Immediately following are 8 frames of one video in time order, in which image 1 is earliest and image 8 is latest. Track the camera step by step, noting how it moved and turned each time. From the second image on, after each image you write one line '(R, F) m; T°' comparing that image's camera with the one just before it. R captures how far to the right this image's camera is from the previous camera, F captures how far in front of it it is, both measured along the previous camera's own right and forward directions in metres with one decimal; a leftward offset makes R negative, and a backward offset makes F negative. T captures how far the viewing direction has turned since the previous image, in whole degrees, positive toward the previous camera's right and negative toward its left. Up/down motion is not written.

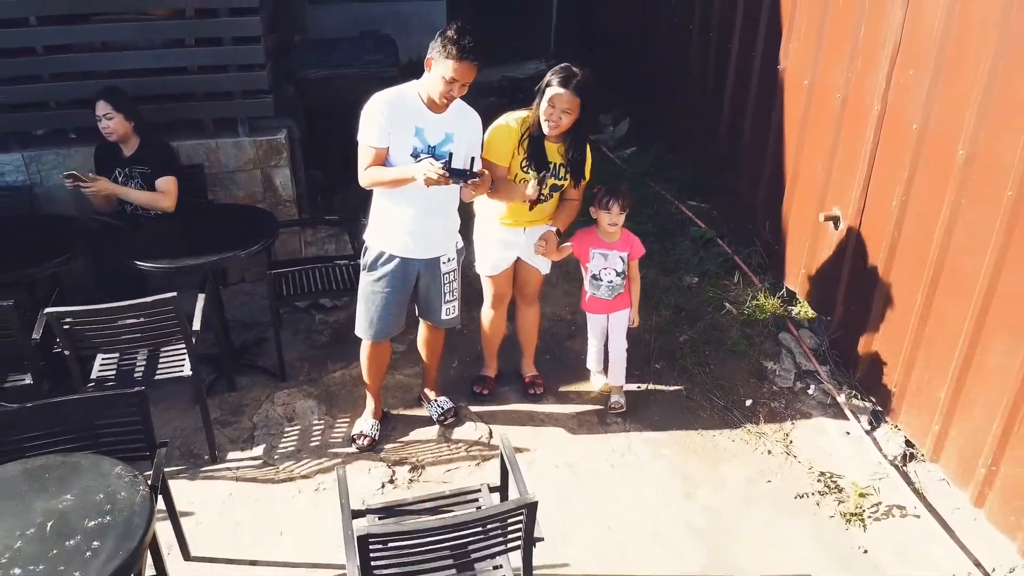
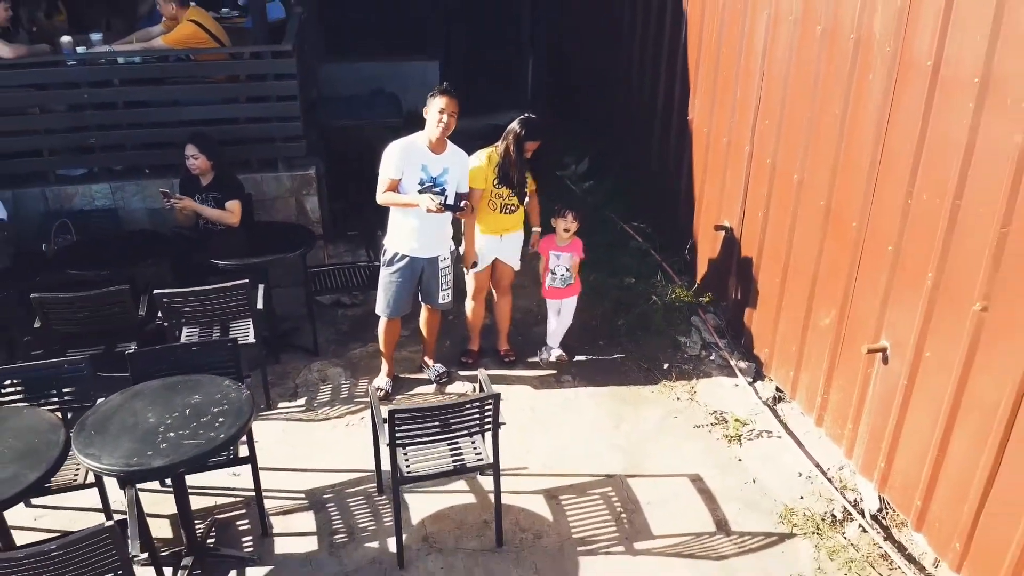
(+0.1, -1.2) m; +1°
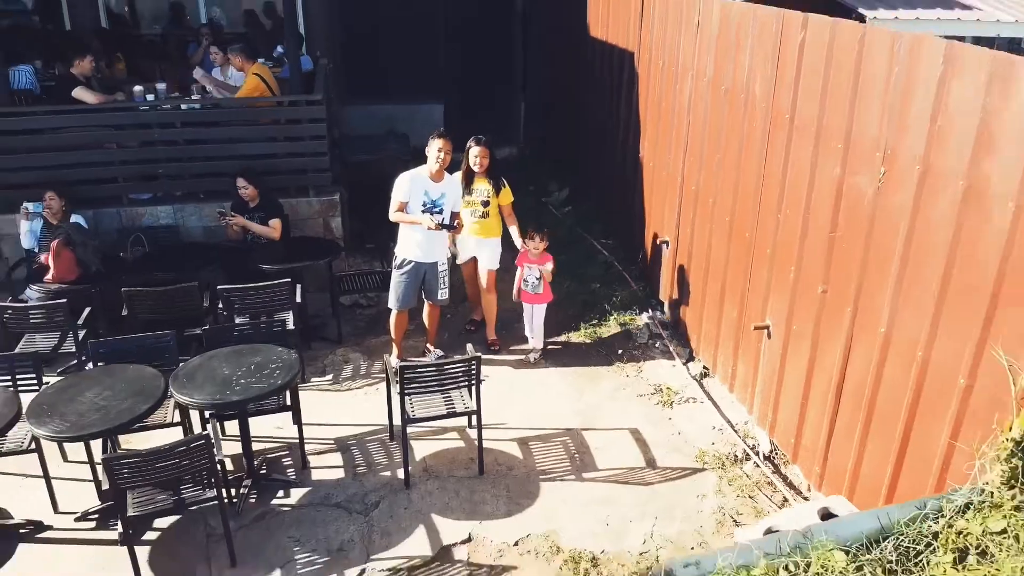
(+0.1, -1.2) m; 0°
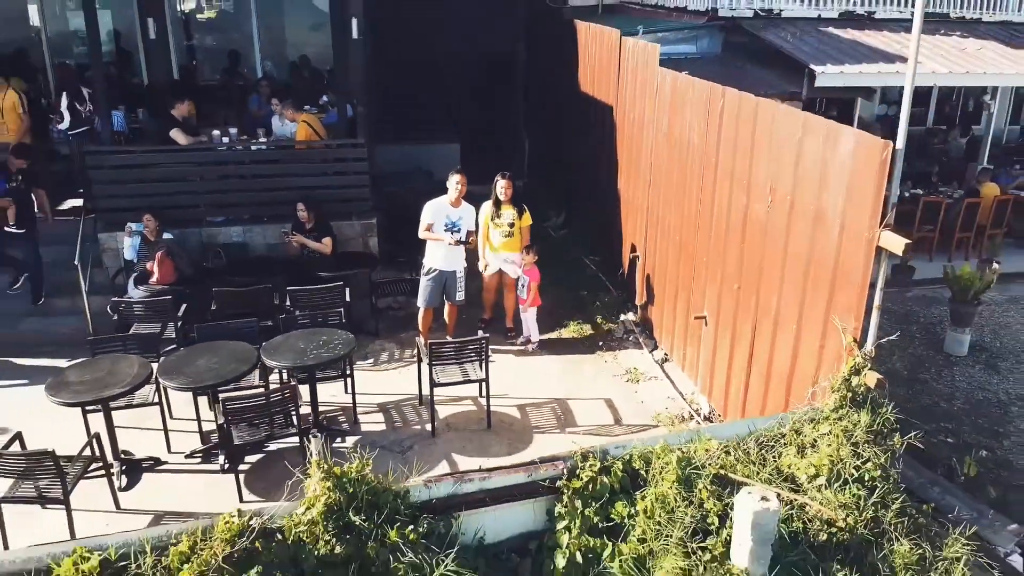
(+0.1, -1.6) m; -1°
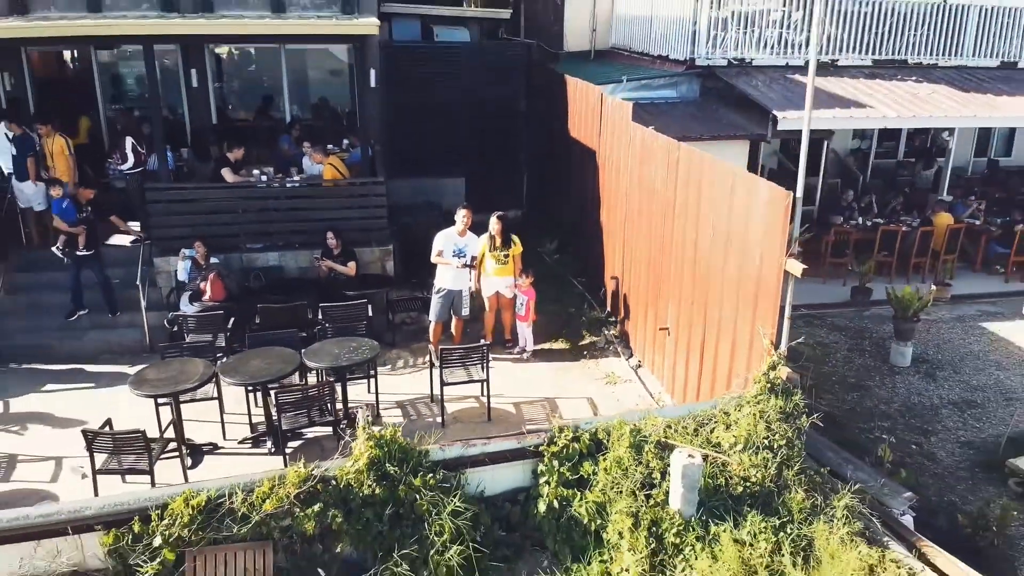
(+0.1, -1.3) m; 0°
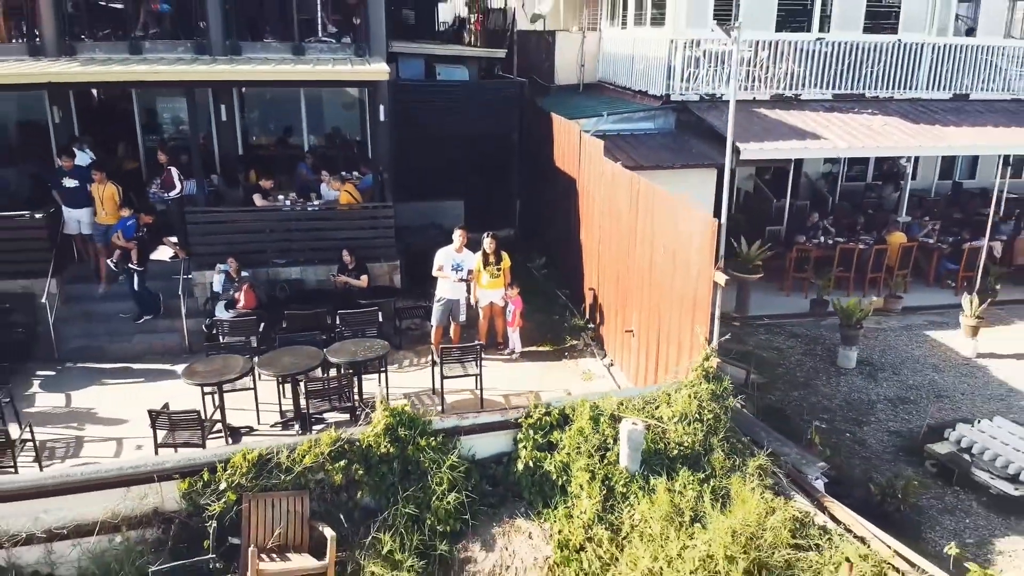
(+0.1, -1.4) m; 0°
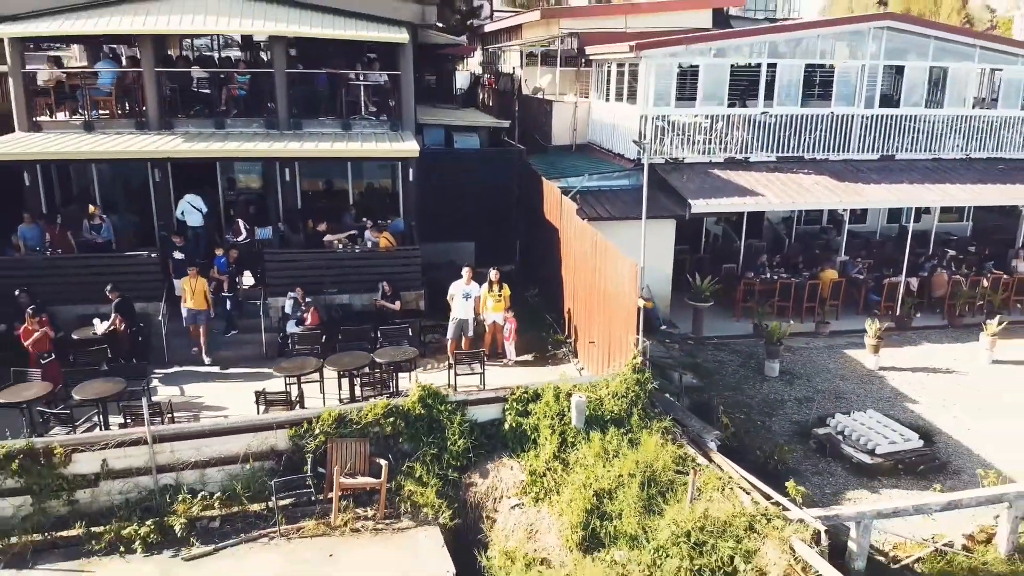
(+0.3, -3.5) m; -1°
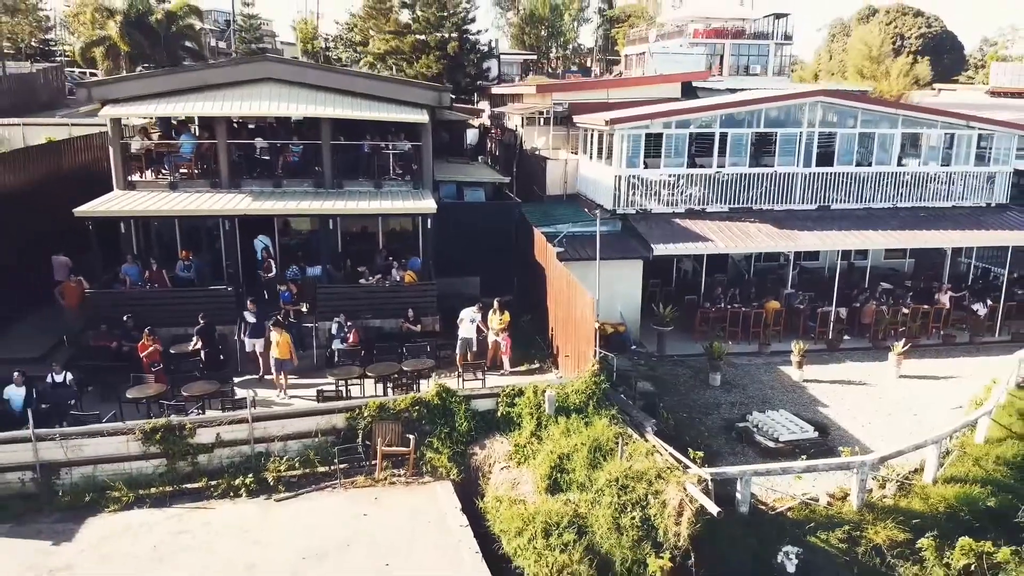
(+0.3, -4.1) m; -1°
